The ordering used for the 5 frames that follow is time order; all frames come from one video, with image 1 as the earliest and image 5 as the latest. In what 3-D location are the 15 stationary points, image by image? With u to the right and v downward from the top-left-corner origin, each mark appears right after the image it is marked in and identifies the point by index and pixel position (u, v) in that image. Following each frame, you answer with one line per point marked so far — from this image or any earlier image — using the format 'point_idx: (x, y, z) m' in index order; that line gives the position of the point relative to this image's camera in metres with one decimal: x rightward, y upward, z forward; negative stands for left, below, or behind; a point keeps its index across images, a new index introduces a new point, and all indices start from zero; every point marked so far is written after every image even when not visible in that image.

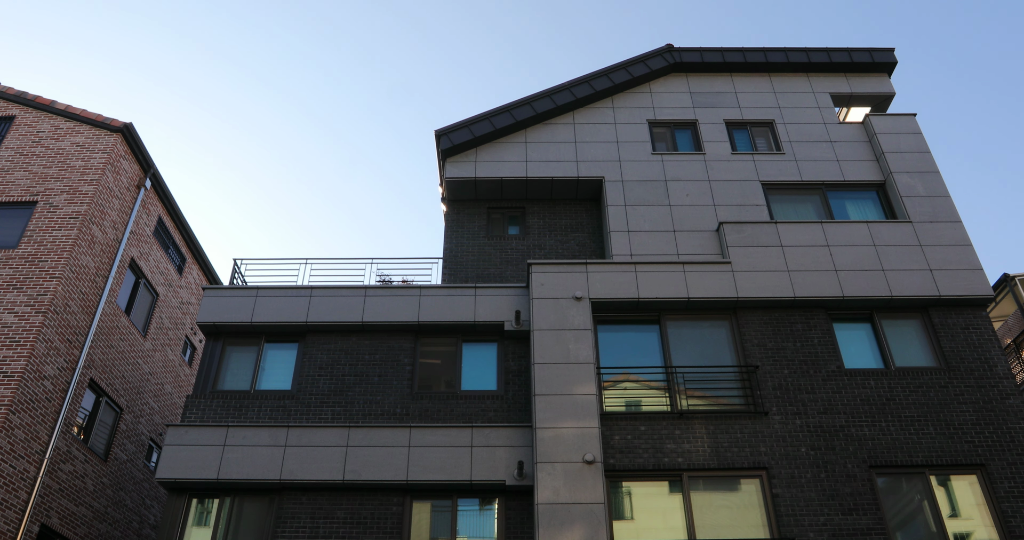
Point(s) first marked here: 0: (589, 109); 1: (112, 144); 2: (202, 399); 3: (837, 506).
0: (+1.8, +3.8, +18.2) m
1: (-9.2, +2.9, +17.8) m
2: (-5.9, -2.5, +14.9) m
3: (+5.3, -3.9, +12.8) m
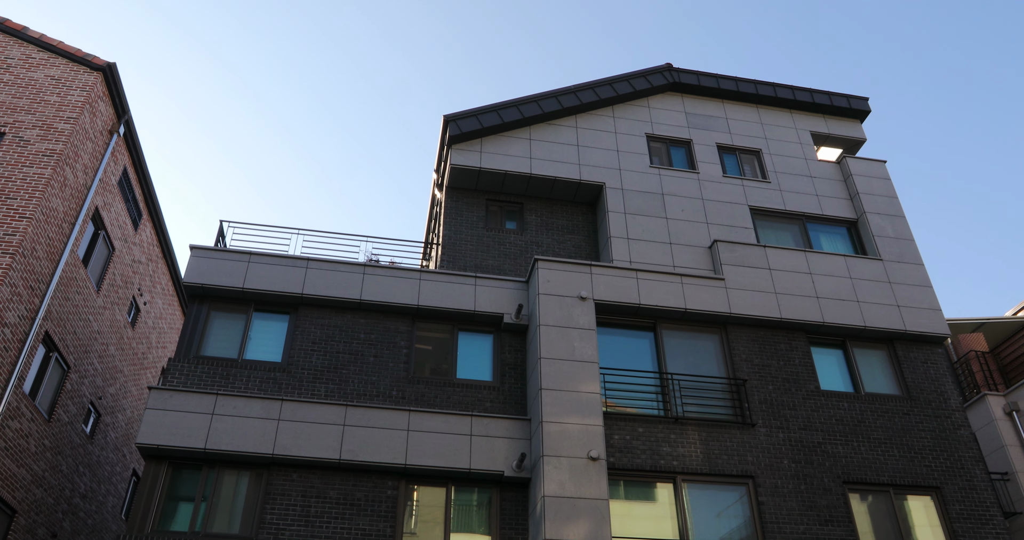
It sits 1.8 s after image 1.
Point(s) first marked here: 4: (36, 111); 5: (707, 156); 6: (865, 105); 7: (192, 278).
0: (+1.9, +3.7, +18.5) m
1: (-9.0, +4.0, +16.6) m
2: (-5.9, -1.7, +14.1) m
3: (+5.3, -4.3, +13.6) m
4: (-9.7, +3.2, +15.9) m
5: (+4.6, +2.7, +18.4) m
6: (+9.0, +4.2, +19.9) m
7: (-6.1, -0.2, +14.8) m
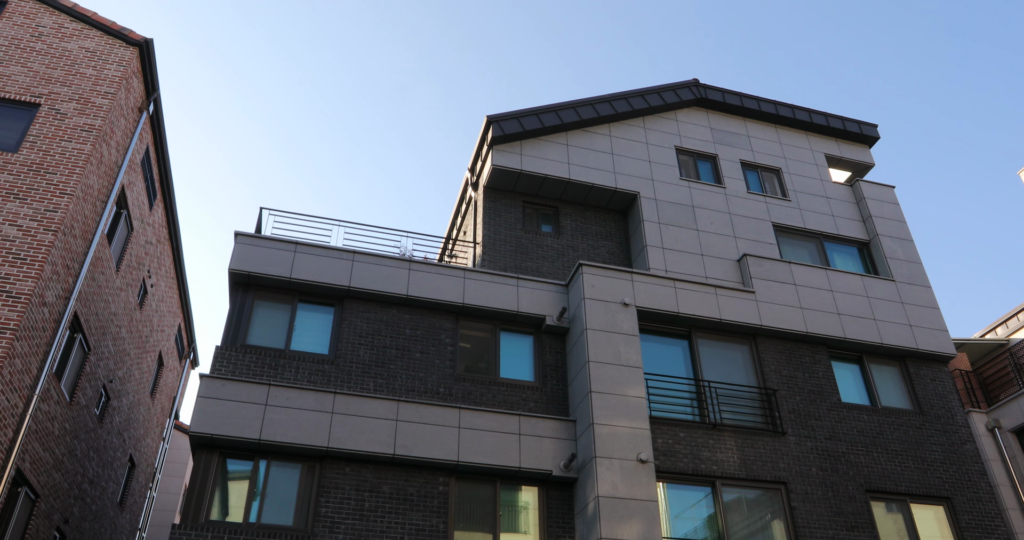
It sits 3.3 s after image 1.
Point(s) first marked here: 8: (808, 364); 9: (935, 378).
0: (+2.7, +3.5, +18.9) m
1: (-7.9, +4.4, +16.1) m
2: (-5.0, -1.5, +13.9) m
3: (+6.1, -4.6, +14.4) m
4: (-8.7, +3.7, +15.4) m
5: (+5.4, +2.4, +19.0) m
6: (+9.7, +3.7, +20.9) m
7: (-5.1, +0.1, +14.6) m
8: (+6.2, -2.0, +16.3) m
9: (+9.3, -2.4, +17.1) m
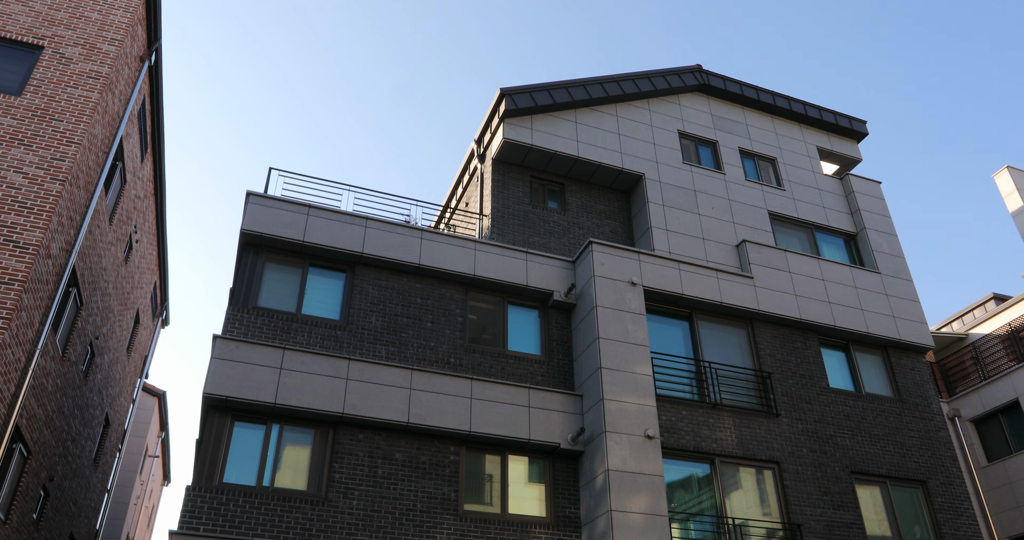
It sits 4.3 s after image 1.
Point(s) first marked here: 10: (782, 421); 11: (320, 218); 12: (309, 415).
0: (+2.8, +4.0, +19.1) m
1: (-7.5, +5.3, +15.5) m
2: (-4.7, -0.8, +13.6) m
3: (+6.1, -4.5, +15.0) m
4: (-8.2, +4.6, +14.7) m
5: (+5.4, +2.8, +19.4) m
6: (+9.7, +3.9, +21.5) m
7: (-4.8, +0.8, +14.3) m
8: (+6.2, -1.7, +16.9) m
9: (+9.2, -2.2, +17.9) m
10: (+5.4, -3.0, +15.6) m
11: (-3.7, +1.0, +14.9) m
12: (-3.4, -2.4, +13.0) m
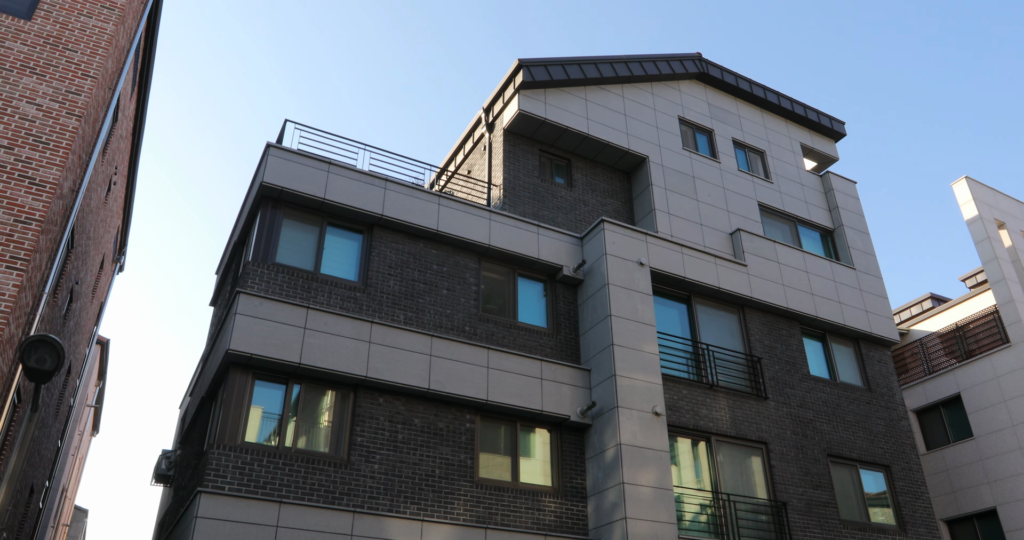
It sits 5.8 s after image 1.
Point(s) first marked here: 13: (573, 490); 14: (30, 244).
0: (+3.0, +4.5, +19.3) m
1: (-6.7, +6.3, +14.5) m
2: (-4.2, 0.0, +13.3) m
3: (+6.1, -4.3, +16.0) m
4: (-7.5, +5.6, +13.7) m
5: (+5.5, +3.1, +20.0) m
6: (+9.5, +4.1, +22.5) m
7: (-4.3, +1.6, +13.8) m
8: (+6.2, -1.5, +17.7) m
9: (+9.0, -2.2, +19.1) m
10: (+5.4, -2.8, +16.4) m
11: (-3.2, +1.7, +14.5) m
12: (-3.0, -1.8, +12.8) m
13: (+1.1, -4.0, +14.1) m
14: (-6.9, +0.4, +11.1) m
